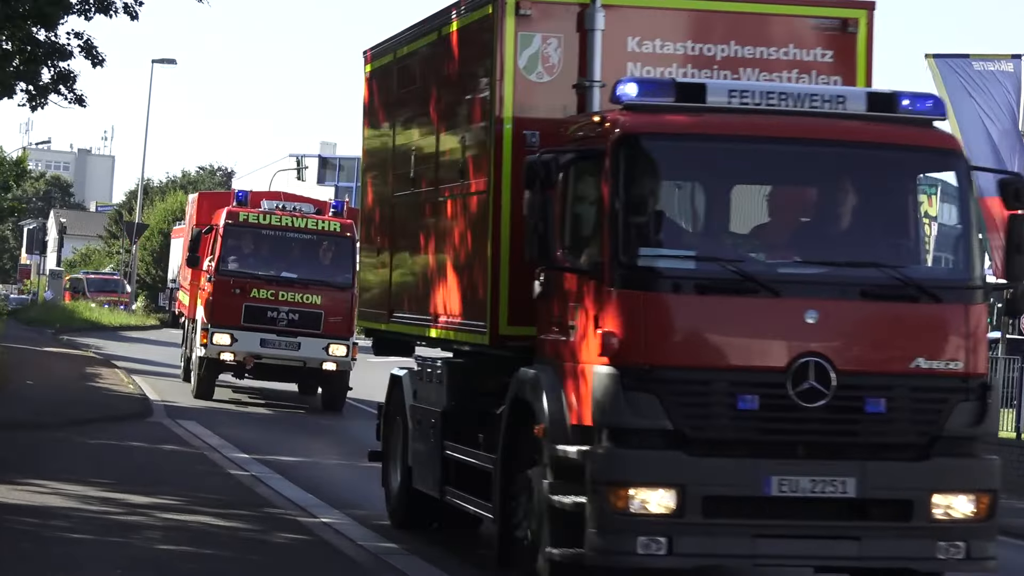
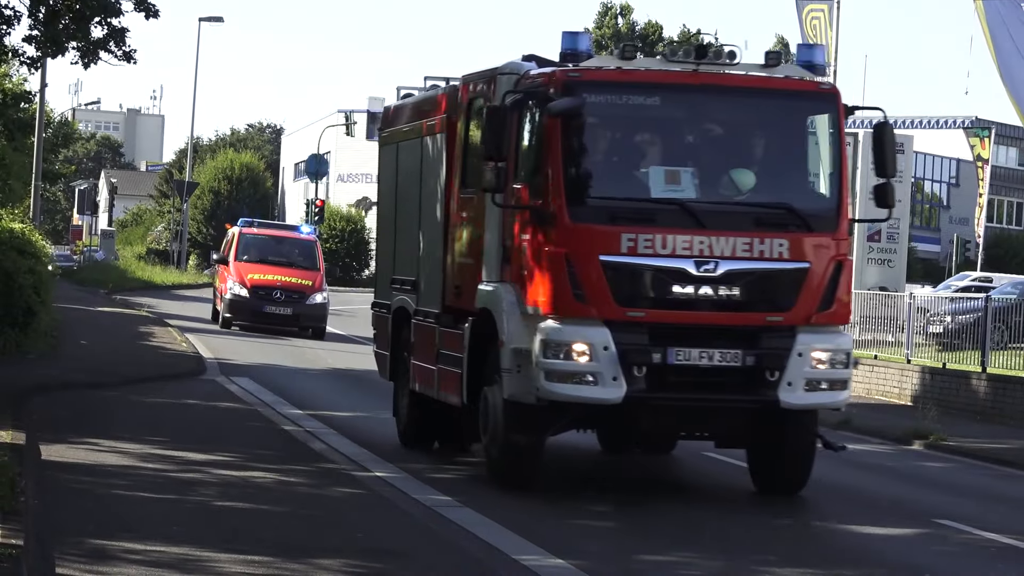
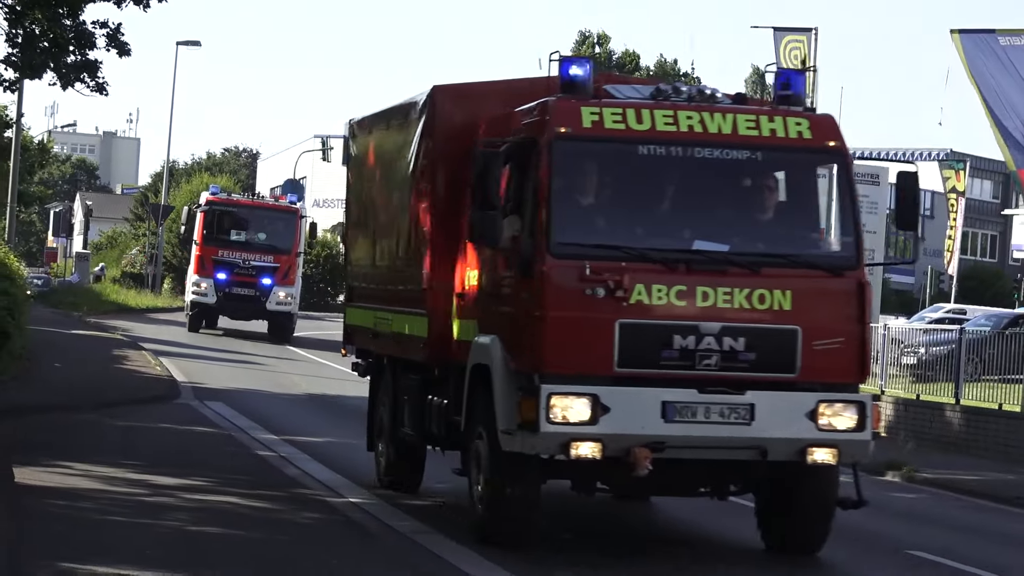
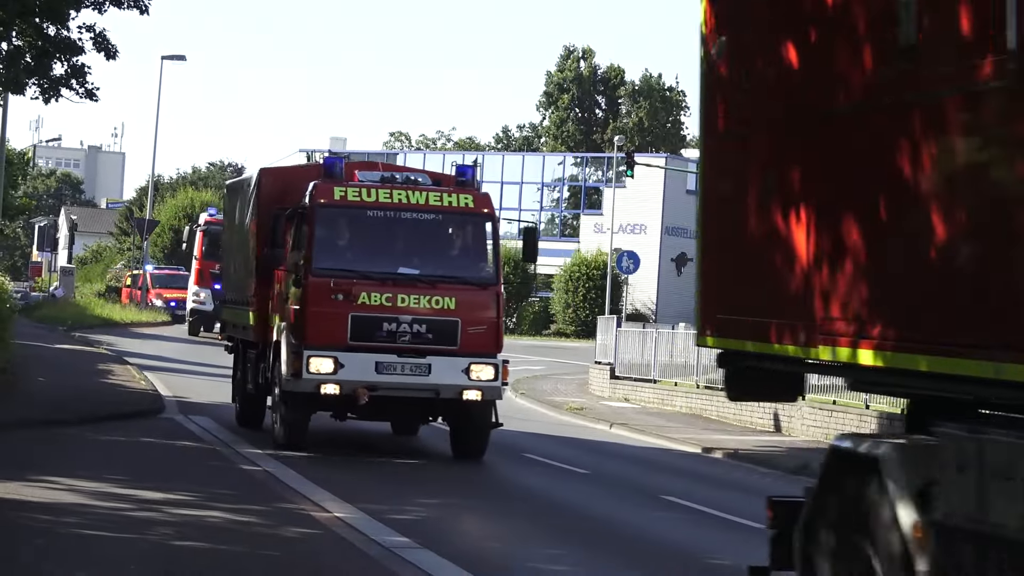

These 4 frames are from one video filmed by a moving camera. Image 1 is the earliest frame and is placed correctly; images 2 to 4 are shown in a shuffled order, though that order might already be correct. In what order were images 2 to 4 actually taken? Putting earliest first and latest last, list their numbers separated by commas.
4, 3, 2
